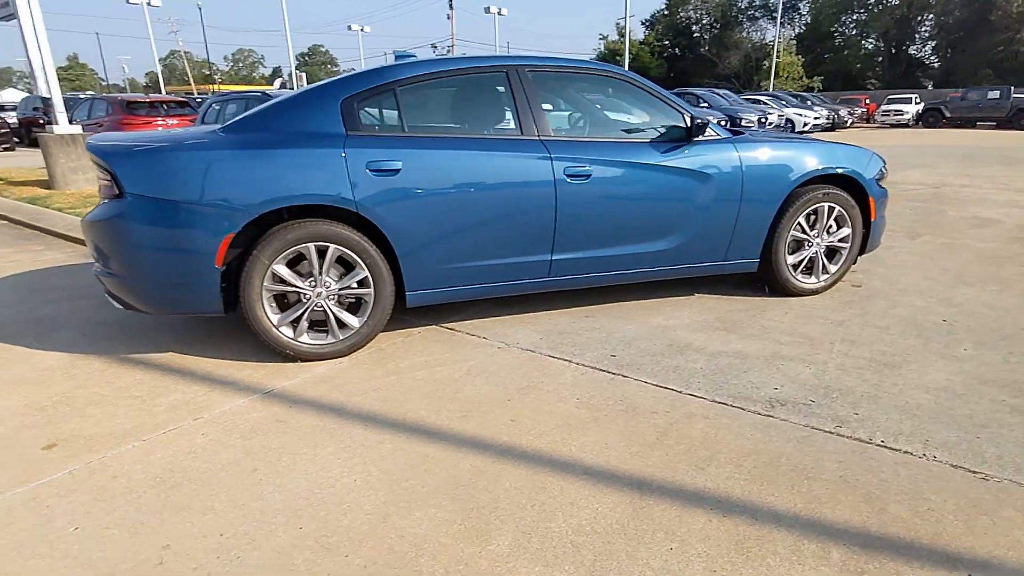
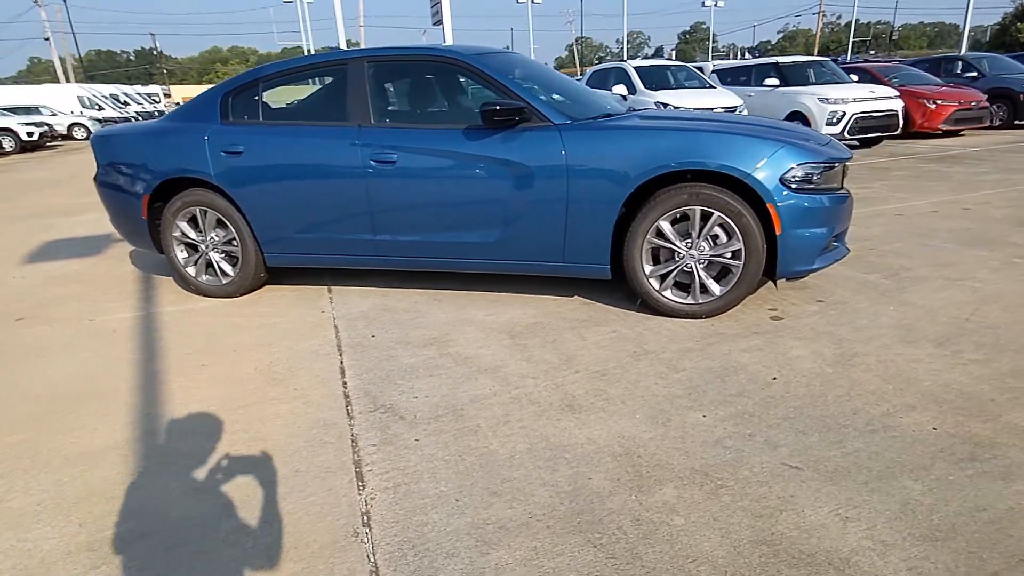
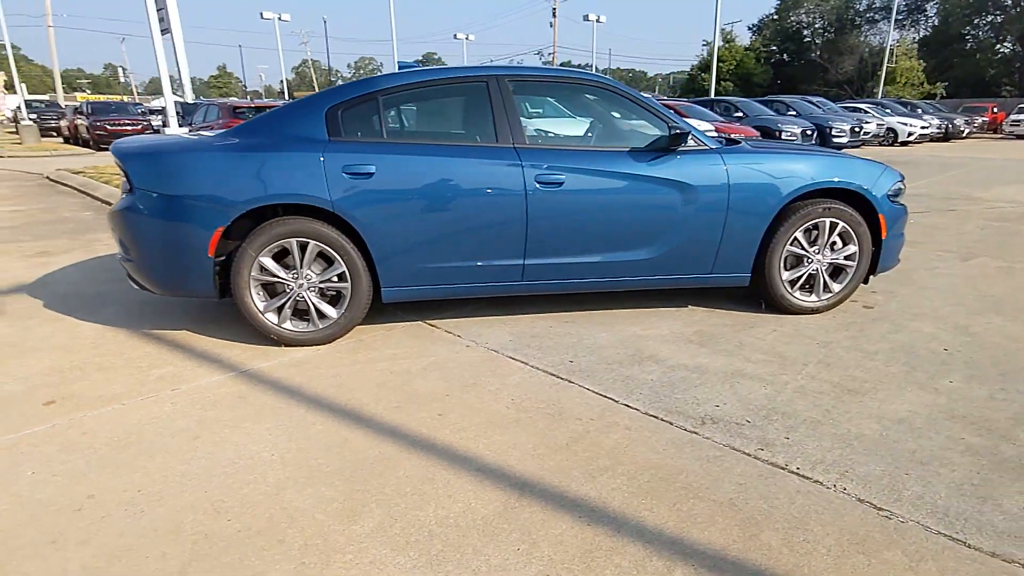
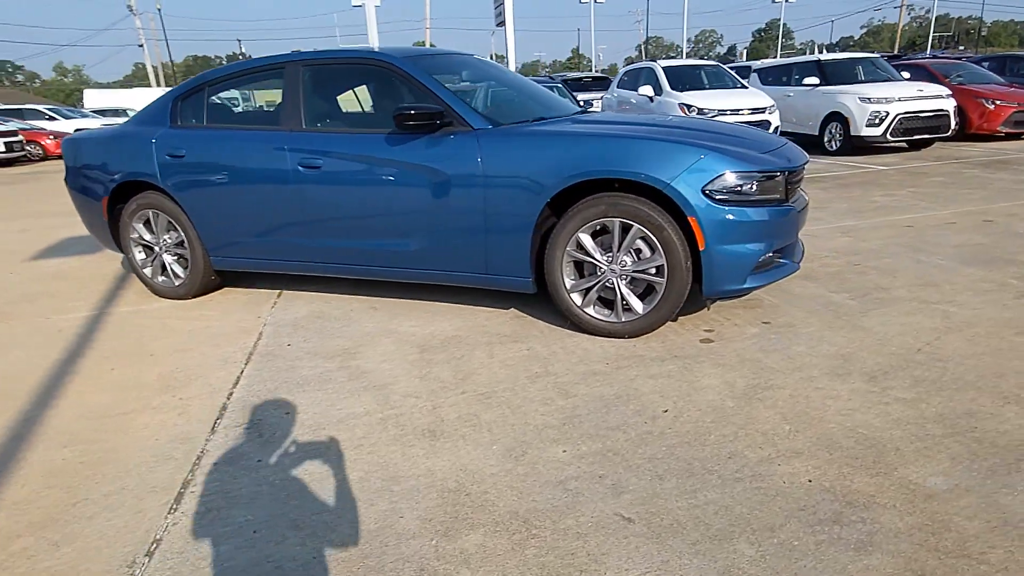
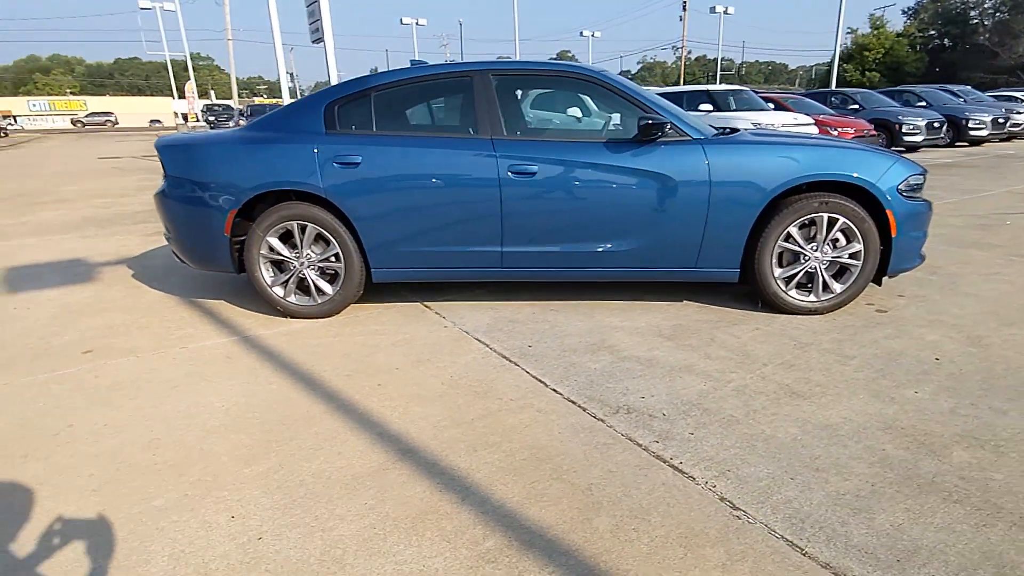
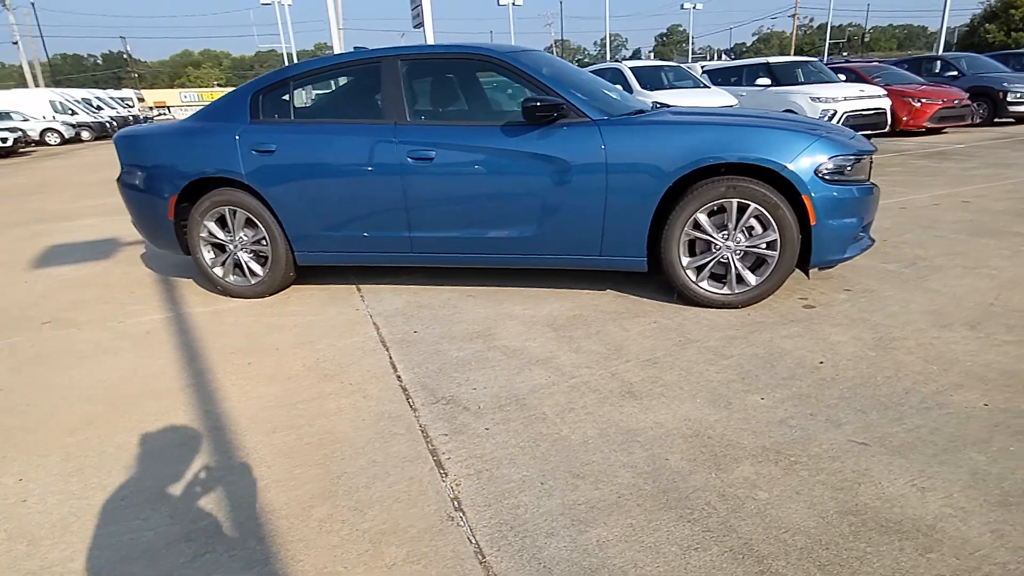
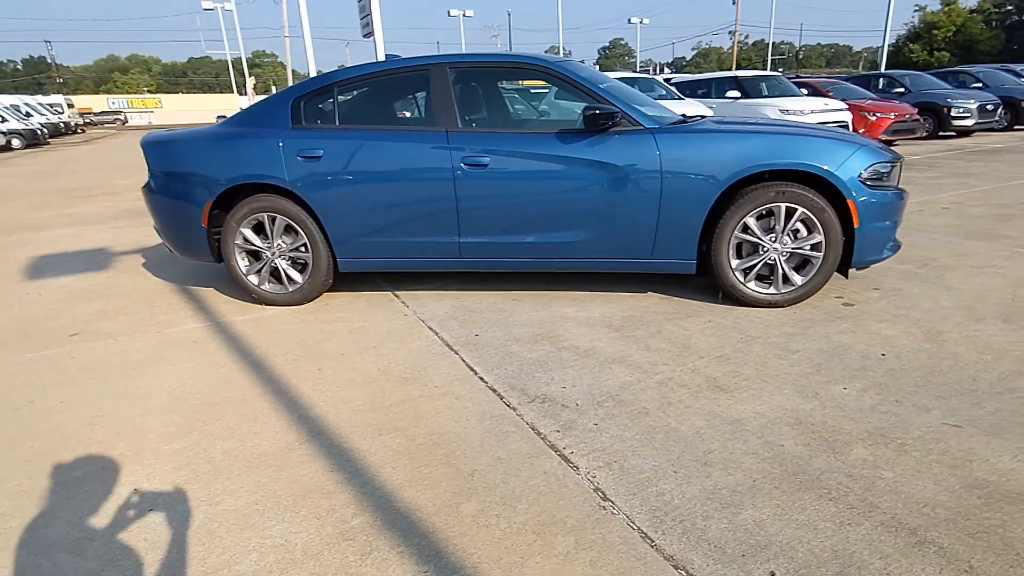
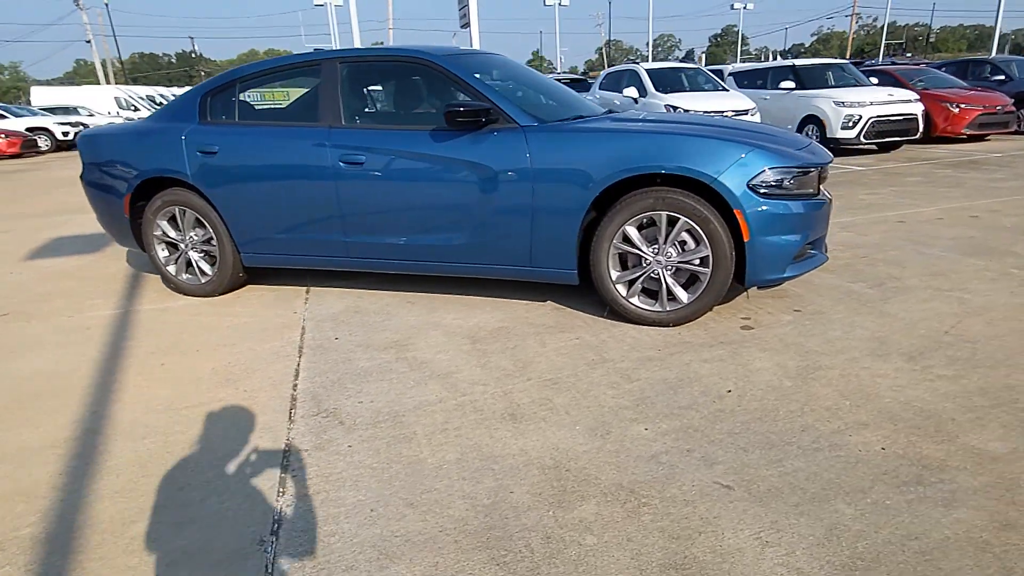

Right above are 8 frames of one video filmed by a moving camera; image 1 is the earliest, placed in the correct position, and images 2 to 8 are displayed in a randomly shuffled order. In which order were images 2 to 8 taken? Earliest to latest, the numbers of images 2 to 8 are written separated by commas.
3, 5, 7, 6, 2, 8, 4
